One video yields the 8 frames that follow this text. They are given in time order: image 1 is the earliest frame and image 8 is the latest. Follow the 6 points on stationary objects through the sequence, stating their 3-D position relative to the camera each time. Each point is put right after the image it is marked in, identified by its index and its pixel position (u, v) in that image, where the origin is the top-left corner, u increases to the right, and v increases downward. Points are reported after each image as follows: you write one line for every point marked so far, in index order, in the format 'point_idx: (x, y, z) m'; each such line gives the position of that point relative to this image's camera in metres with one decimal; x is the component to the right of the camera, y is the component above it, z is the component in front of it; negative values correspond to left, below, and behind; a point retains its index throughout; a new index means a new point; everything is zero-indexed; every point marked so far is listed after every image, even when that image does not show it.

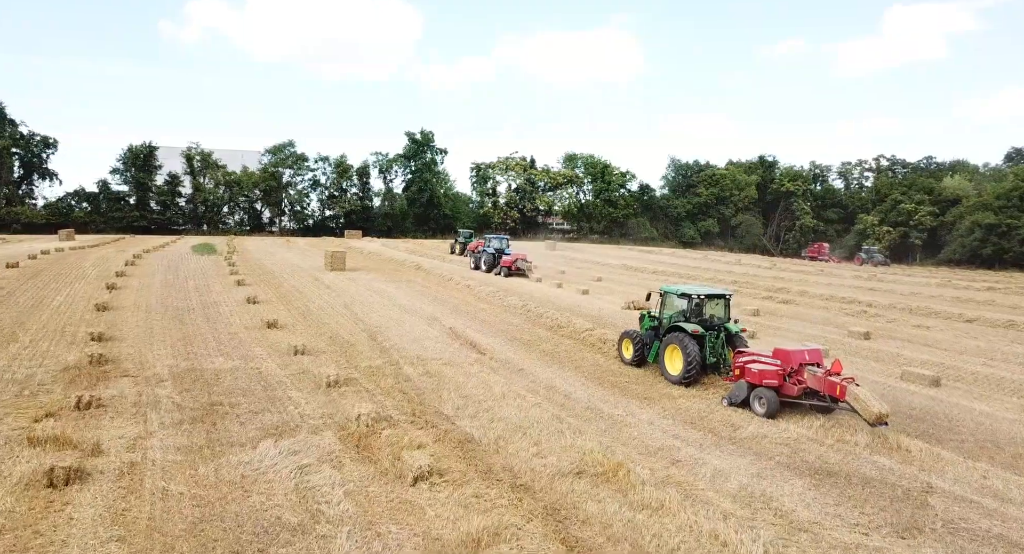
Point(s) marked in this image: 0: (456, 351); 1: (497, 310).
0: (-1.2, -1.6, +12.5) m
1: (-0.4, -1.0, +17.1) m
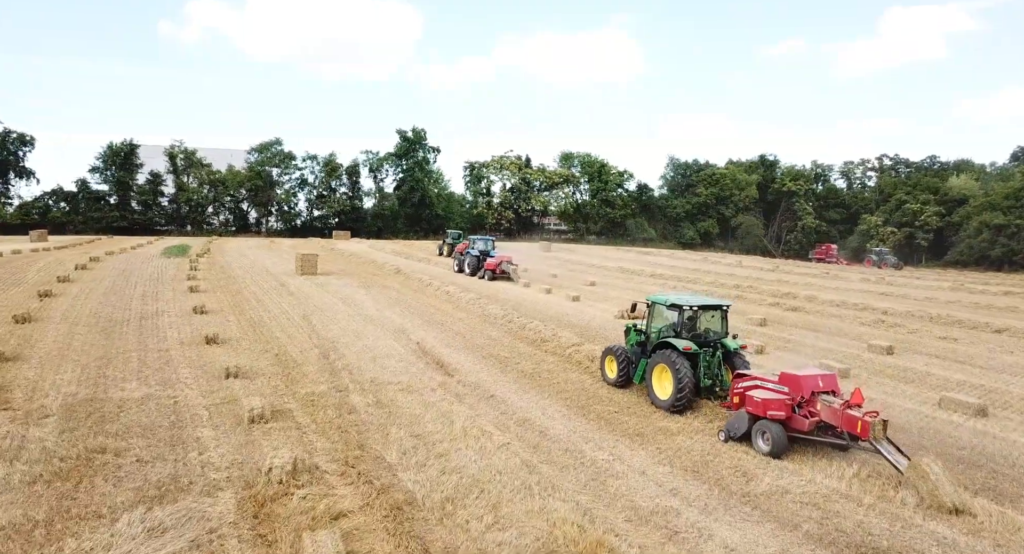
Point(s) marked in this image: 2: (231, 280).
0: (-1.7, -1.7, +10.8) m
1: (-0.9, -1.1, +15.3) m
2: (-9.4, 0.0, +19.8) m
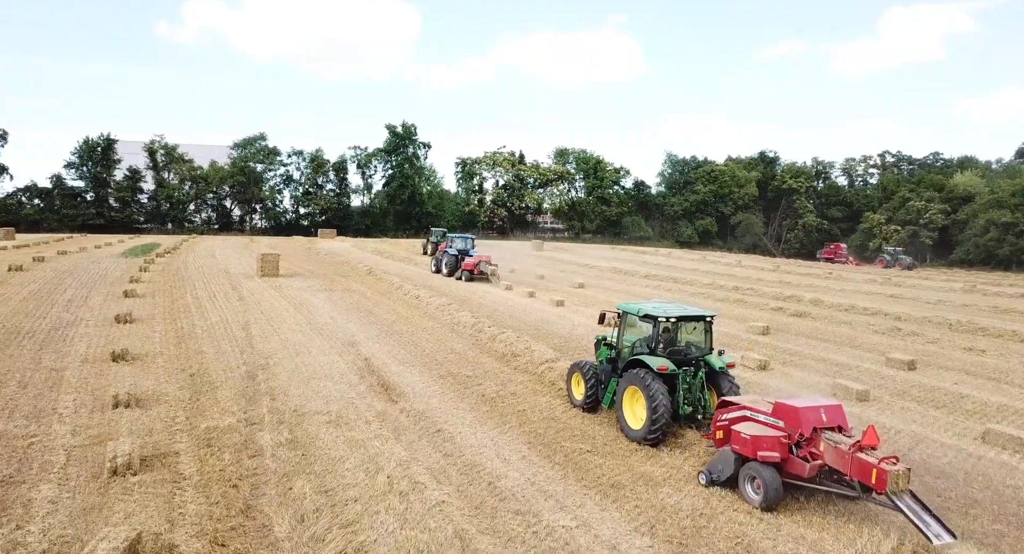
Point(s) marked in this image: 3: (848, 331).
0: (-2.3, -1.8, +9.0) m
1: (-1.6, -1.2, +13.5) m
2: (-10.1, -0.1, +18.0) m
3: (+9.2, -1.5, +16.2) m
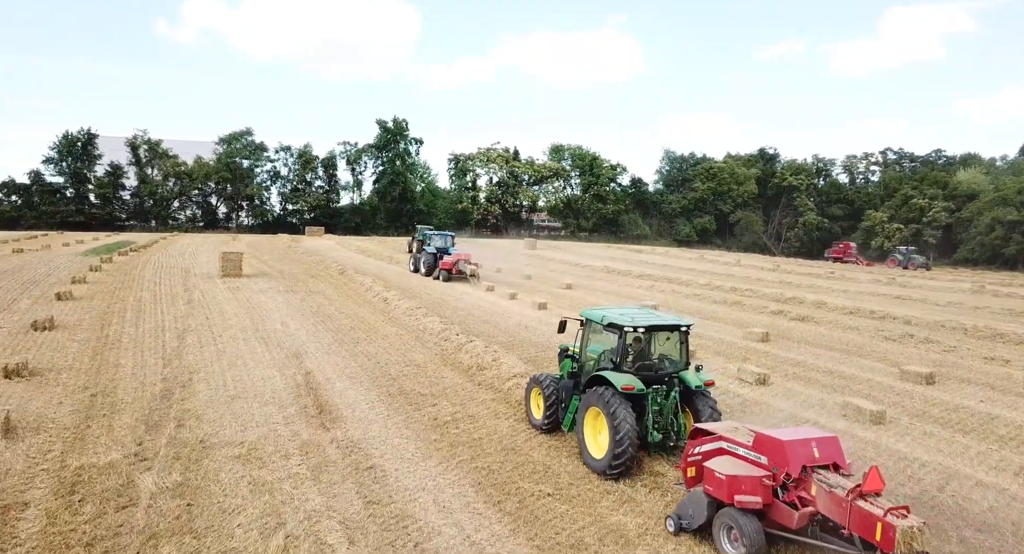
0: (-2.9, -1.9, +7.6) m
1: (-2.2, -1.3, +12.1) m
2: (-10.7, -0.1, +16.6) m
3: (+8.6, -1.5, +14.8) m
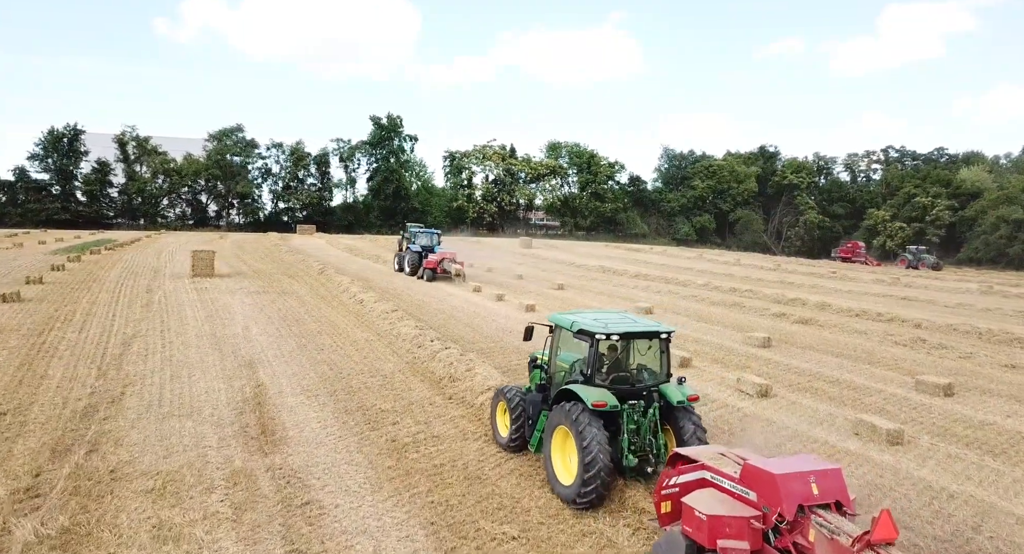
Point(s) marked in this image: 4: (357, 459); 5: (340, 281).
0: (-3.3, -1.9, +6.6) m
1: (-2.6, -1.3, +11.1) m
2: (-11.1, -0.1, +15.6) m
3: (+8.2, -1.5, +13.8) m
4: (-1.7, -2.0, +6.7) m
5: (-5.2, -0.1, +17.8) m
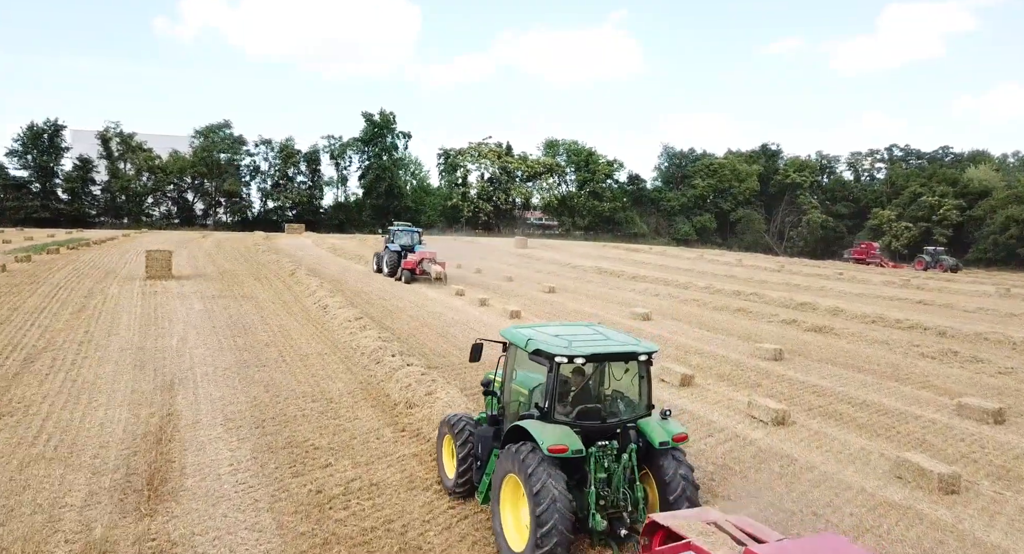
0: (-3.7, -2.0, +5.1) m
1: (-3.0, -1.3, +9.6) m
2: (-11.5, -0.2, +14.1) m
3: (+7.8, -1.6, +12.3) m
4: (-2.2, -2.1, +5.1) m
5: (-5.6, -0.2, +16.3) m
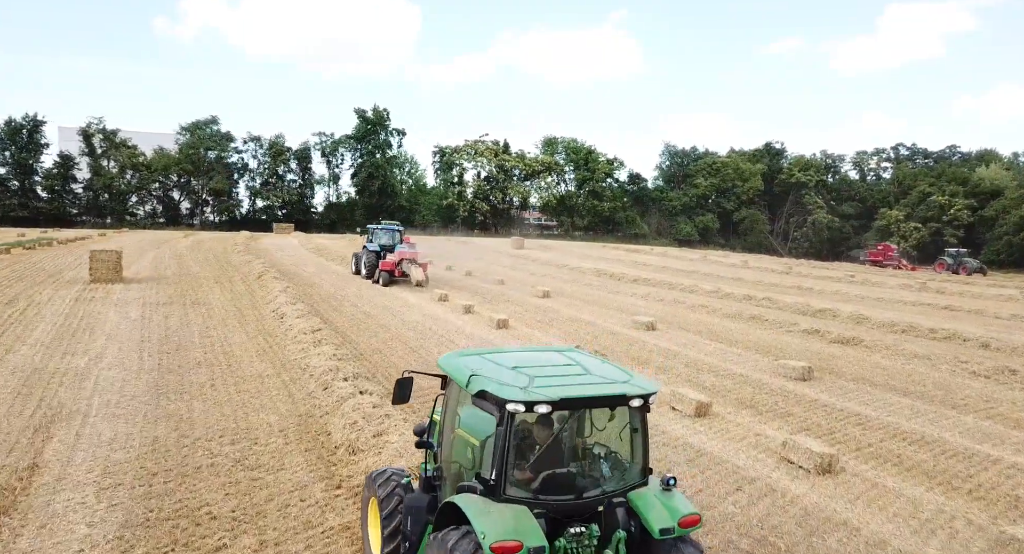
0: (-4.0, -2.1, +3.4) m
1: (-3.3, -1.4, +7.9) m
2: (-11.8, -0.3, +12.4) m
3: (+7.5, -1.7, +10.6) m
4: (-2.4, -2.2, +3.4) m
5: (-5.9, -0.3, +14.6) m
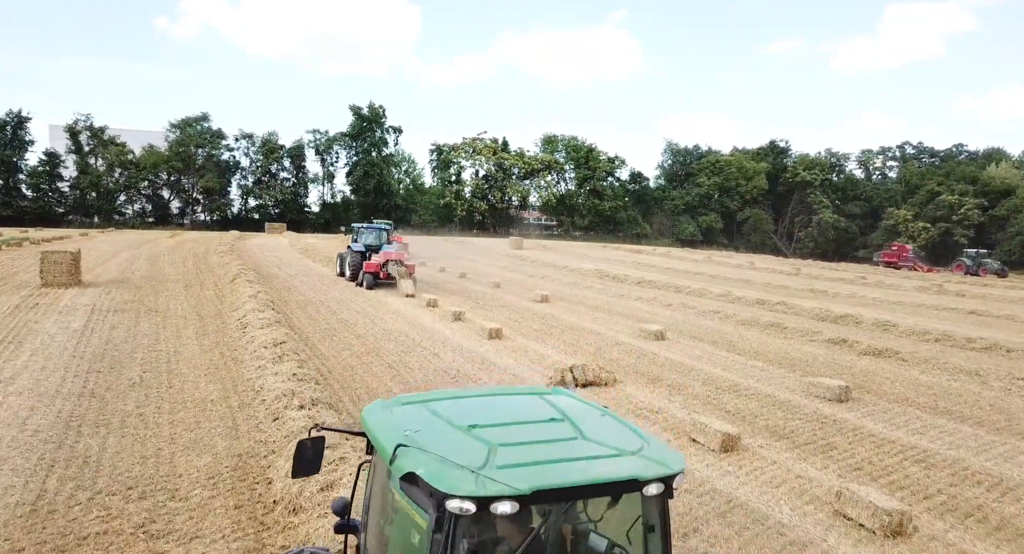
0: (-4.1, -2.1, +2.1) m
1: (-3.4, -1.5, +6.6) m
2: (-11.9, -0.3, +11.1) m
3: (+7.4, -1.8, +9.3) m
4: (-2.6, -2.3, +2.1) m
5: (-6.0, -0.4, +13.3) m
